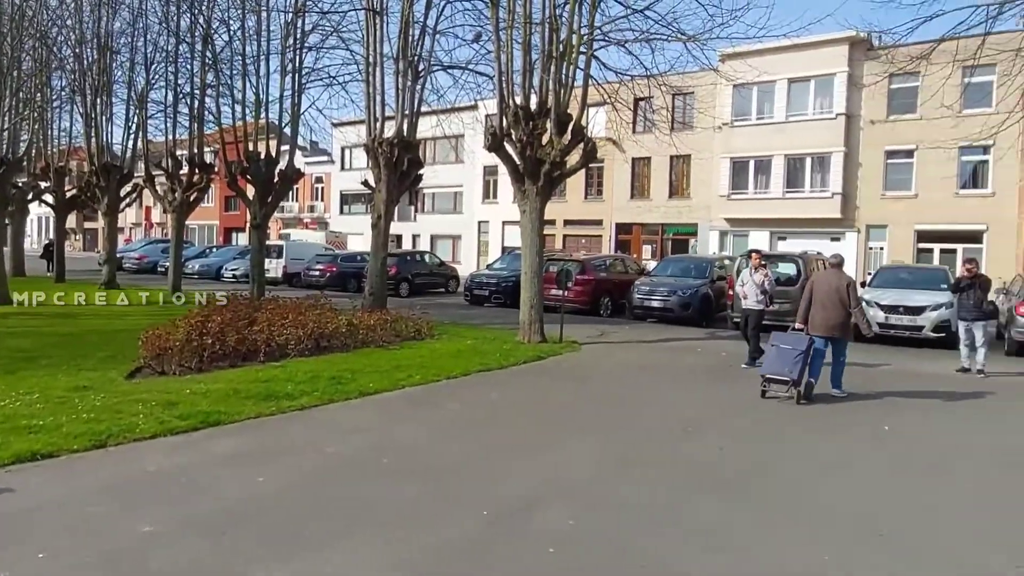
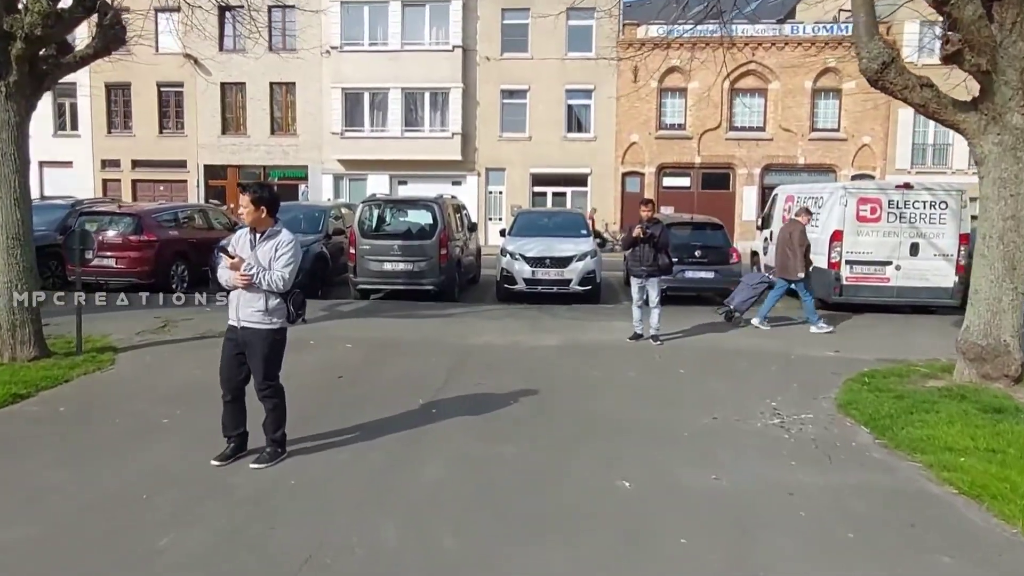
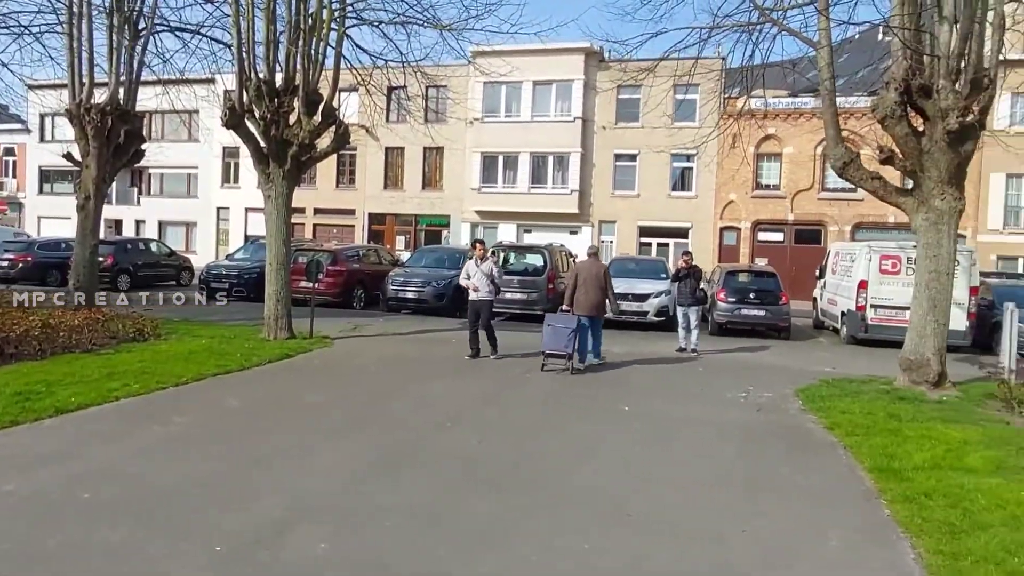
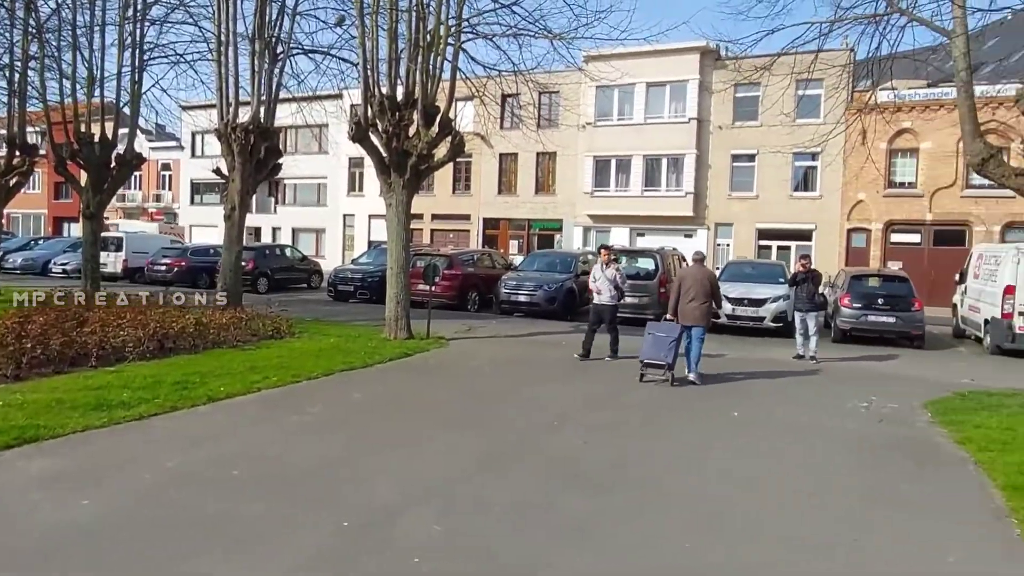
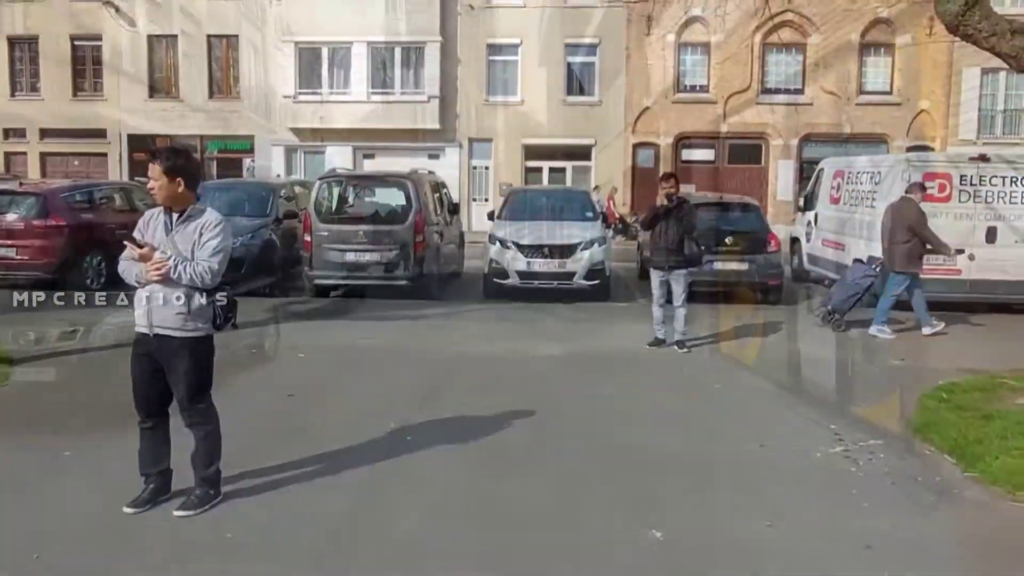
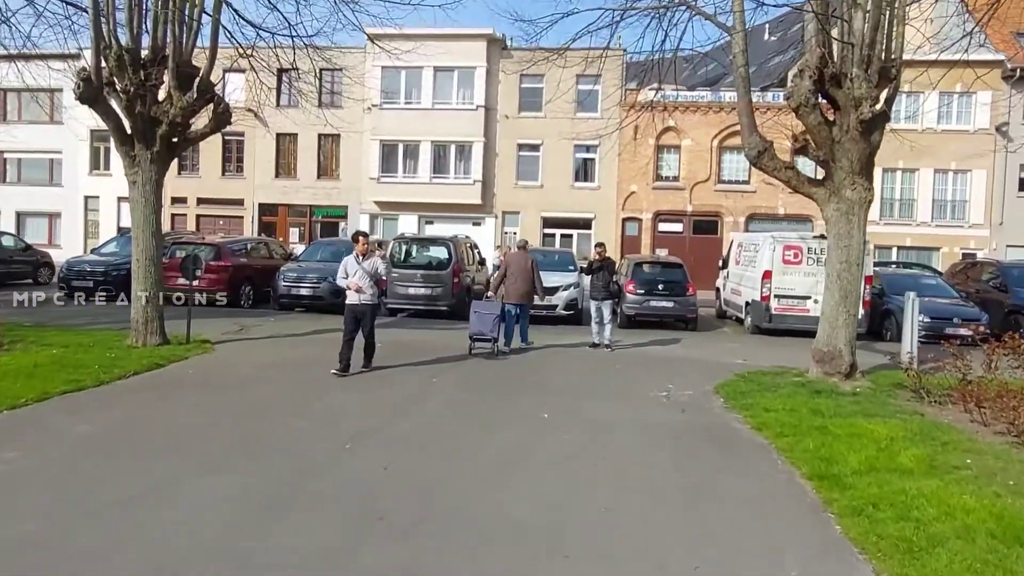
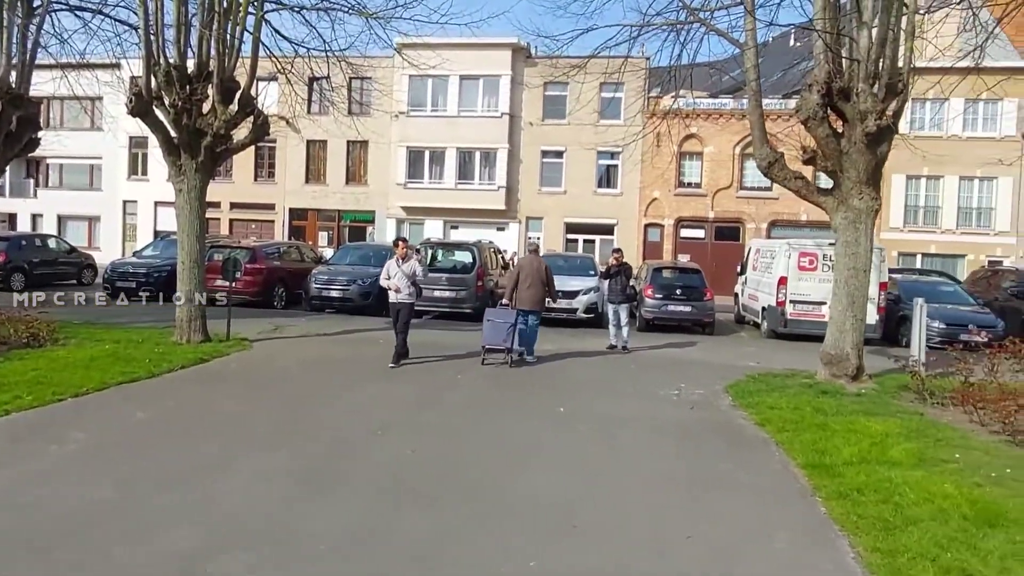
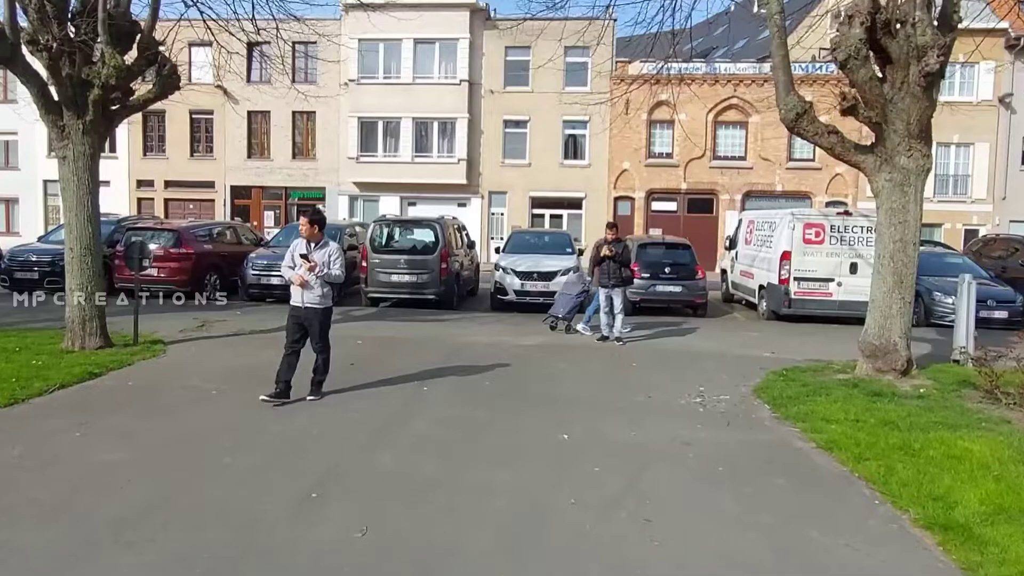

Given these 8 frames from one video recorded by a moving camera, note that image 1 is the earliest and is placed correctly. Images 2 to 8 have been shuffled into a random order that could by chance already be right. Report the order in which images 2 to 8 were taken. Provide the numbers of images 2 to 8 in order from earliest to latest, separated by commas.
4, 3, 7, 6, 8, 2, 5
